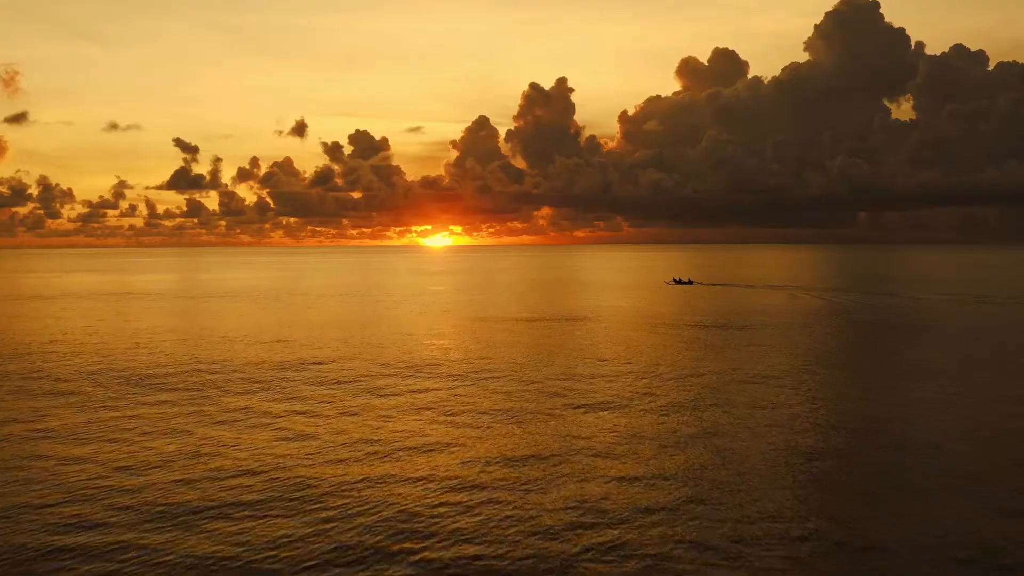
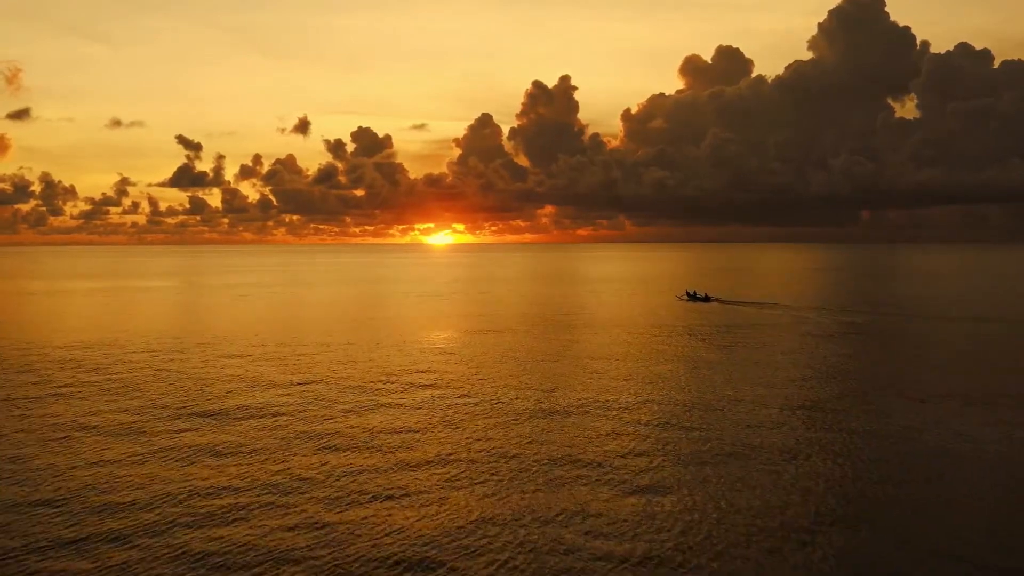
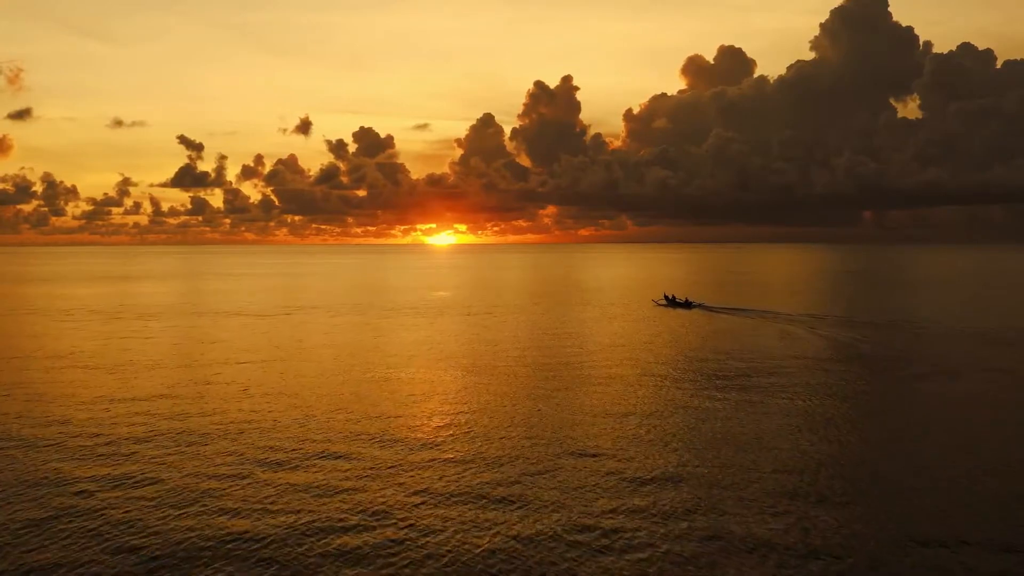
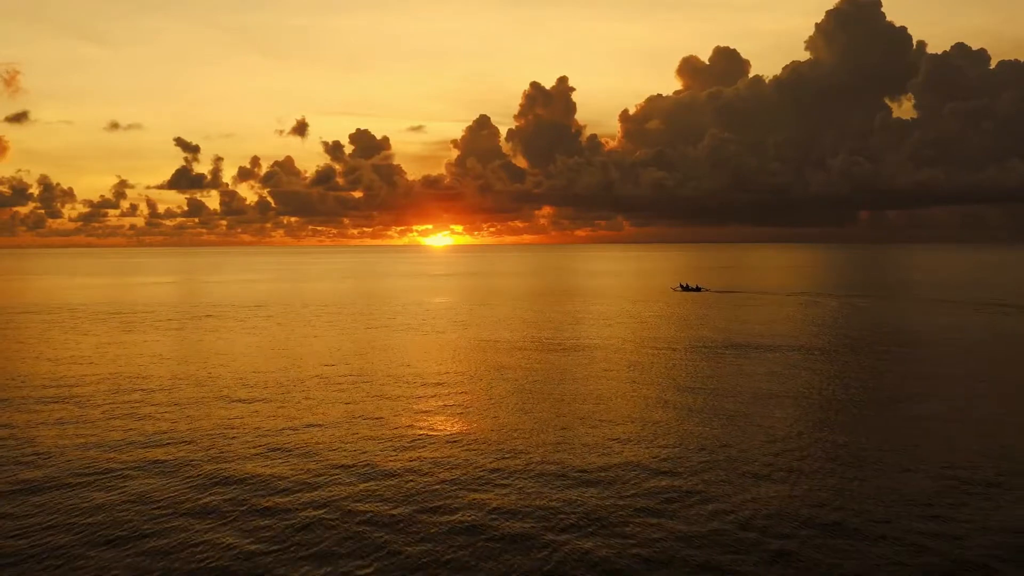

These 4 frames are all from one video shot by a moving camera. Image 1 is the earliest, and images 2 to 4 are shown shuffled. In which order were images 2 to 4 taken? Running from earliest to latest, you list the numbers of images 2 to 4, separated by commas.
4, 2, 3
